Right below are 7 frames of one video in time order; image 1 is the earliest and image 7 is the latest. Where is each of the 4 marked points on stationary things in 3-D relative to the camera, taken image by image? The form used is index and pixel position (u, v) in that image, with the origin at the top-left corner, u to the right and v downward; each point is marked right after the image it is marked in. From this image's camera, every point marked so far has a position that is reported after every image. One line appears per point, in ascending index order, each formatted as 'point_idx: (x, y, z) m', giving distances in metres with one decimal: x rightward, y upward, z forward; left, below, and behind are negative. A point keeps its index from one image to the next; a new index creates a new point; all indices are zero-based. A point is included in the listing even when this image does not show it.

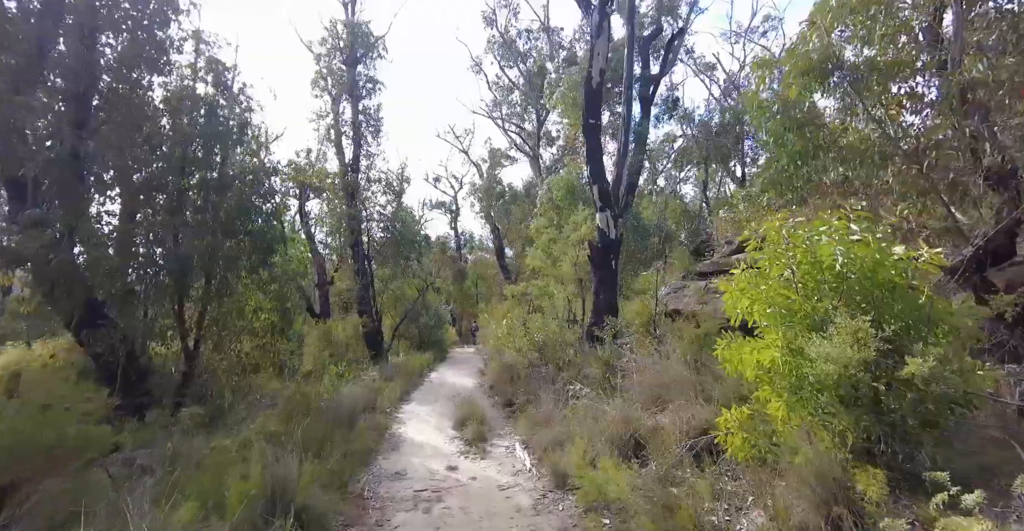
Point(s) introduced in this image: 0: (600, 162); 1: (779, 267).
0: (+1.9, +2.3, +10.4) m
1: (+1.7, 0.0, +3.0) m
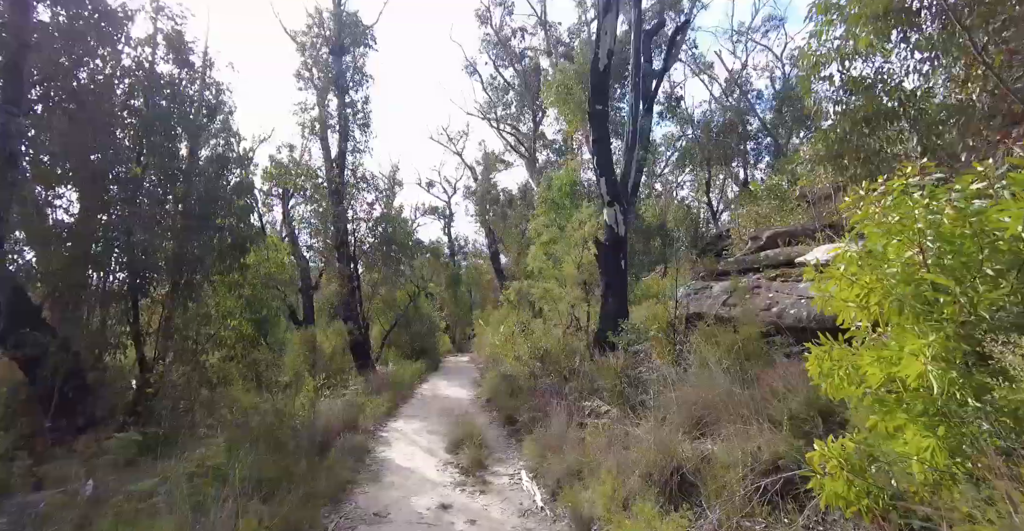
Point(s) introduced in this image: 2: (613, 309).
0: (+1.9, +2.3, +9.6) m
1: (+1.8, +0.1, +2.1) m
2: (+1.9, -0.8, +9.1) m
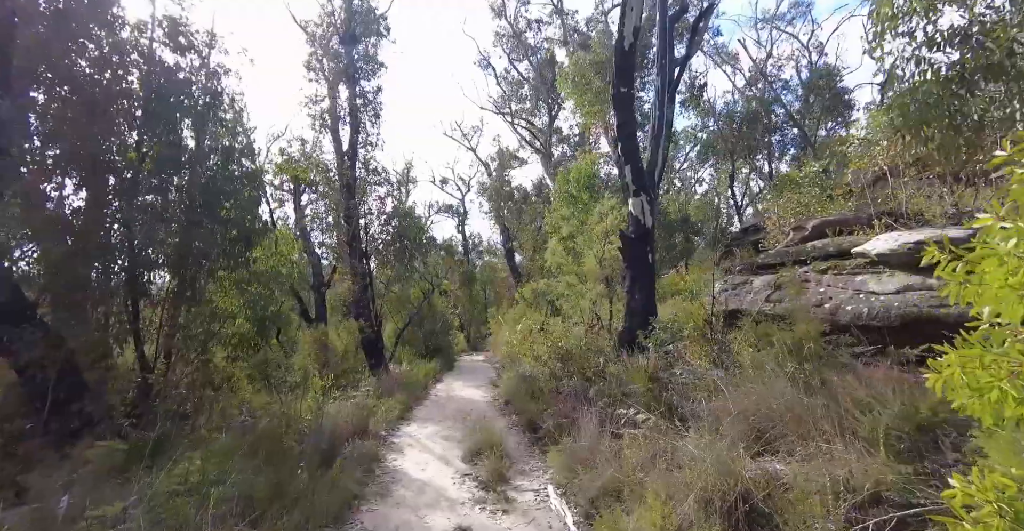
0: (+2.3, +2.4, +9.0) m
1: (+1.9, +0.2, +1.5) m
2: (+2.3, -0.7, +8.5) m
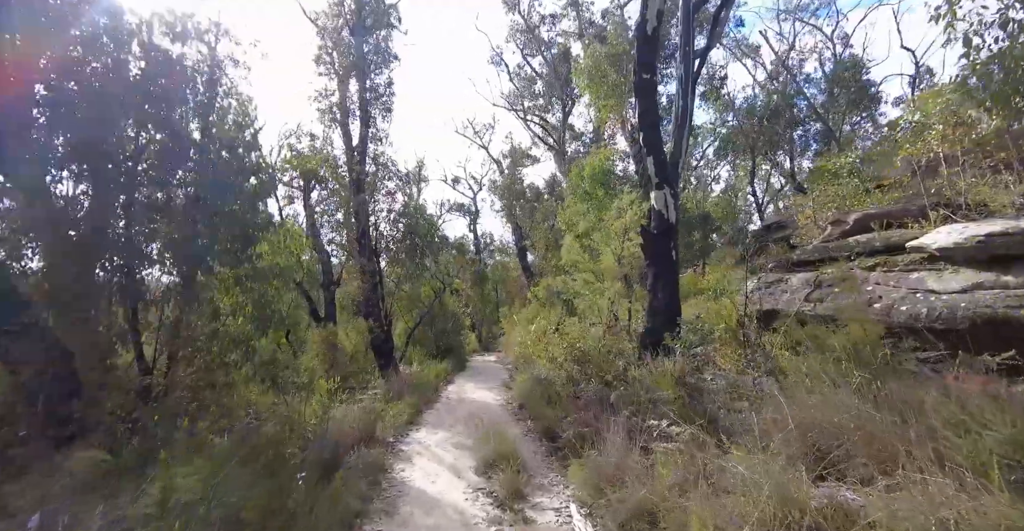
0: (+2.6, +2.4, +8.5) m
1: (+2.0, +0.2, +1.0) m
2: (+2.6, -0.7, +8.0) m
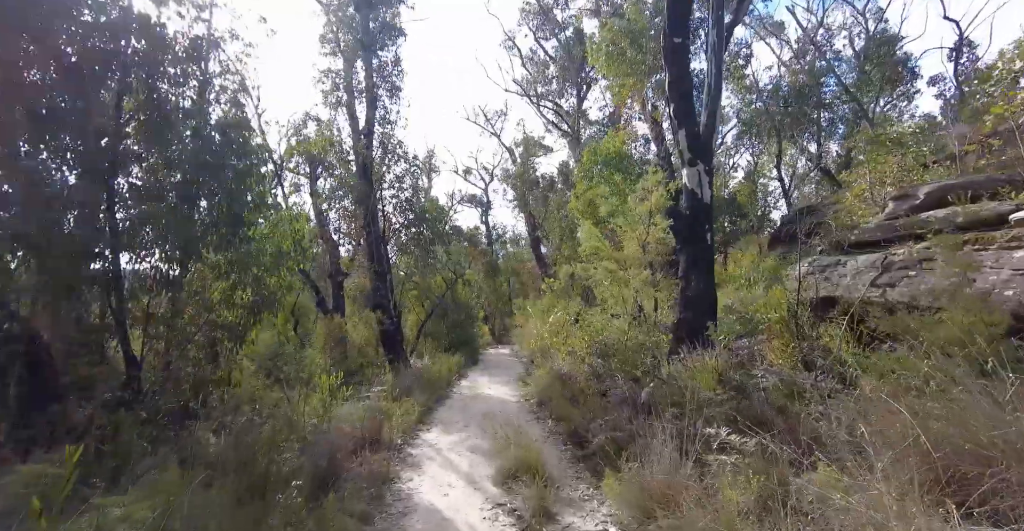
0: (+2.8, +2.7, +7.7) m
1: (+2.1, +0.4, +0.3) m
2: (+2.8, -0.4, +7.3) m
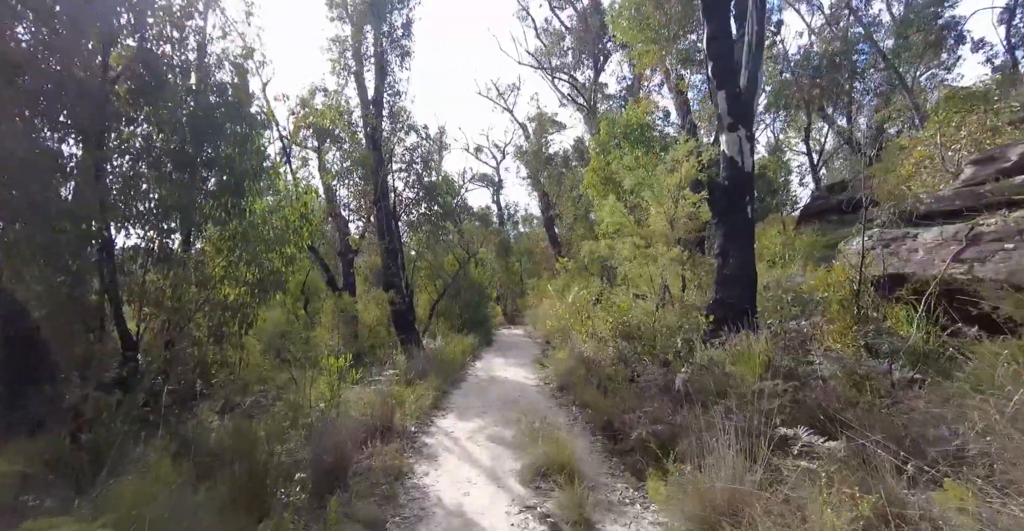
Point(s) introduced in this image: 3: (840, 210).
0: (+3.1, +3.0, +6.9) m
1: (+2.3, +0.4, -0.3) m
2: (+3.1, -0.1, +6.7) m
3: (+9.3, +1.6, +13.5) m
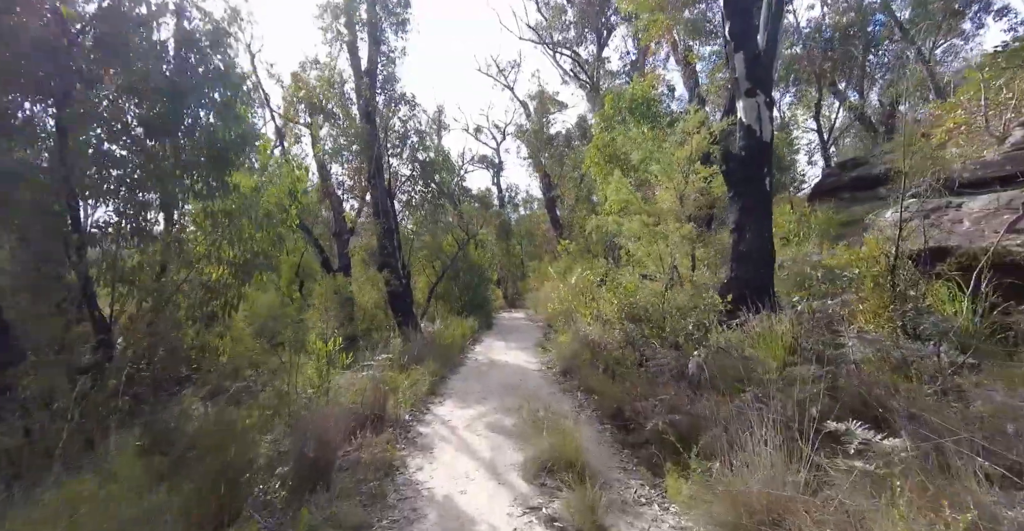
0: (+3.1, +3.4, +6.4) m
1: (+2.3, +0.5, -0.8) m
2: (+3.2, +0.2, +6.2) m
3: (+9.3, +2.1, +12.9) m
